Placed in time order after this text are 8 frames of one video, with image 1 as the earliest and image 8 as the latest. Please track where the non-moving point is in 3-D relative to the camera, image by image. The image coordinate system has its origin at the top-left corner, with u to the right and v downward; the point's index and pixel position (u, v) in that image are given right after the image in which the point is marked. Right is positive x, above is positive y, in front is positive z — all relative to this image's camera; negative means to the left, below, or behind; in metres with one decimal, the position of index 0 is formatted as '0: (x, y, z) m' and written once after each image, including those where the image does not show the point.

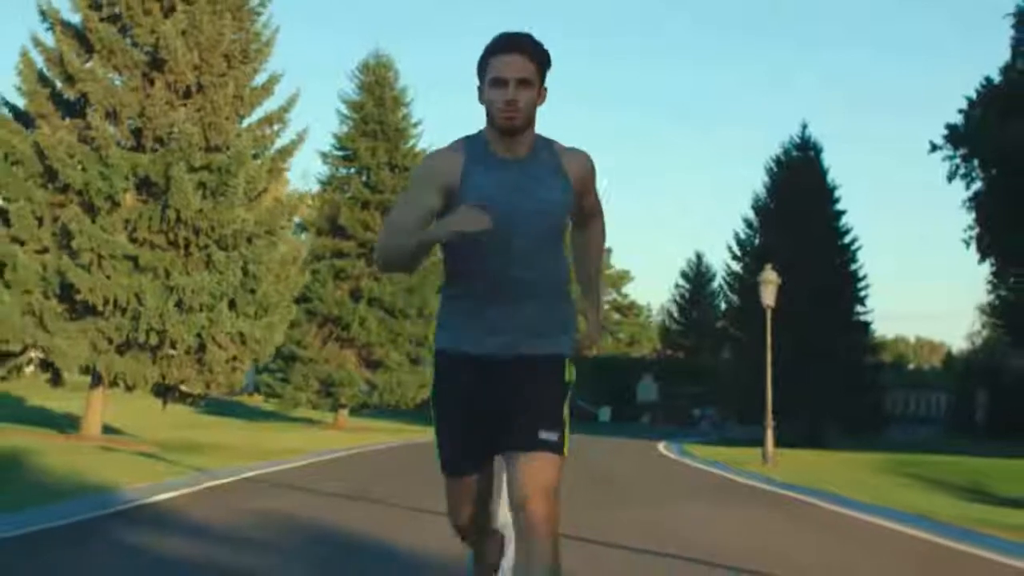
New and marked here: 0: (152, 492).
0: (-4.1, -2.3, +16.1) m
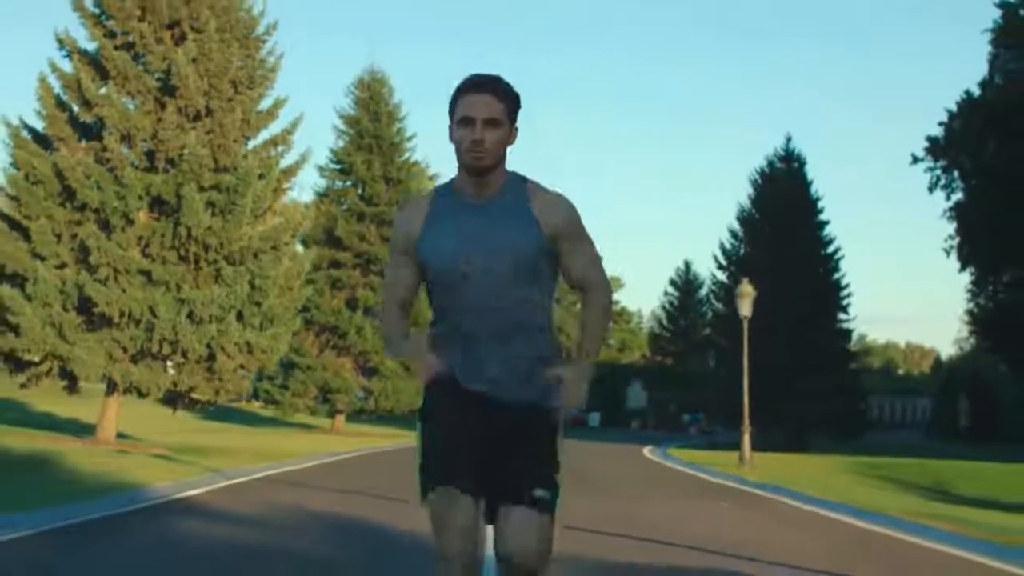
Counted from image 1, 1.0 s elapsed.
0: (-4.2, -2.5, +17.8) m
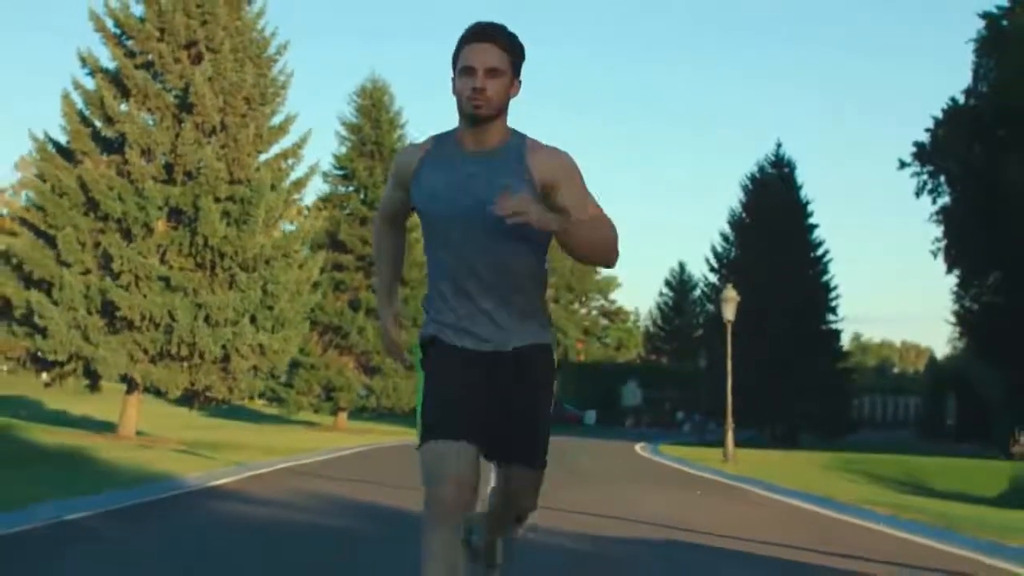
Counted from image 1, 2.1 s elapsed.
0: (-4.2, -2.7, +19.7) m
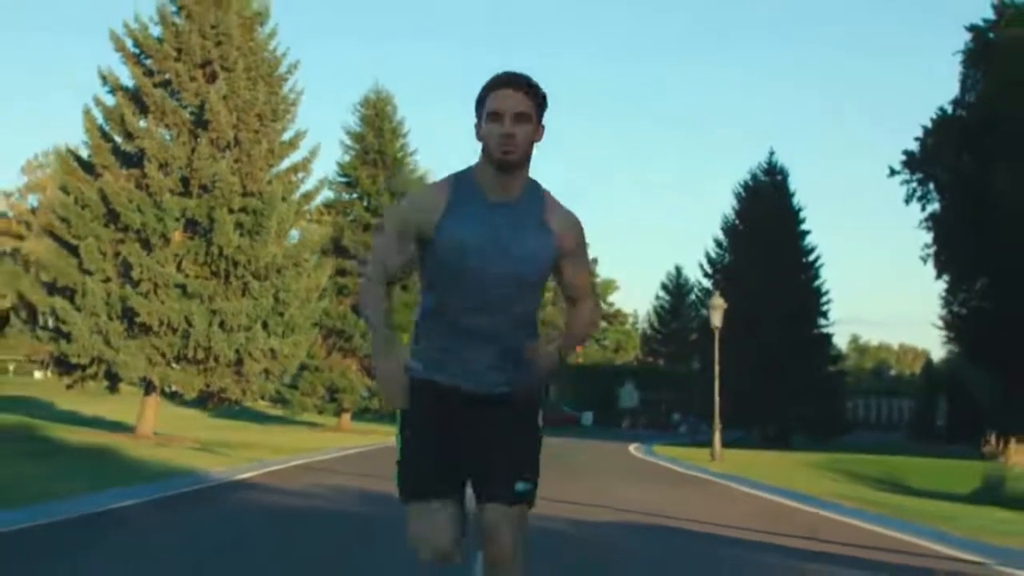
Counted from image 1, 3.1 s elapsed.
0: (-4.3, -2.8, +21.5) m
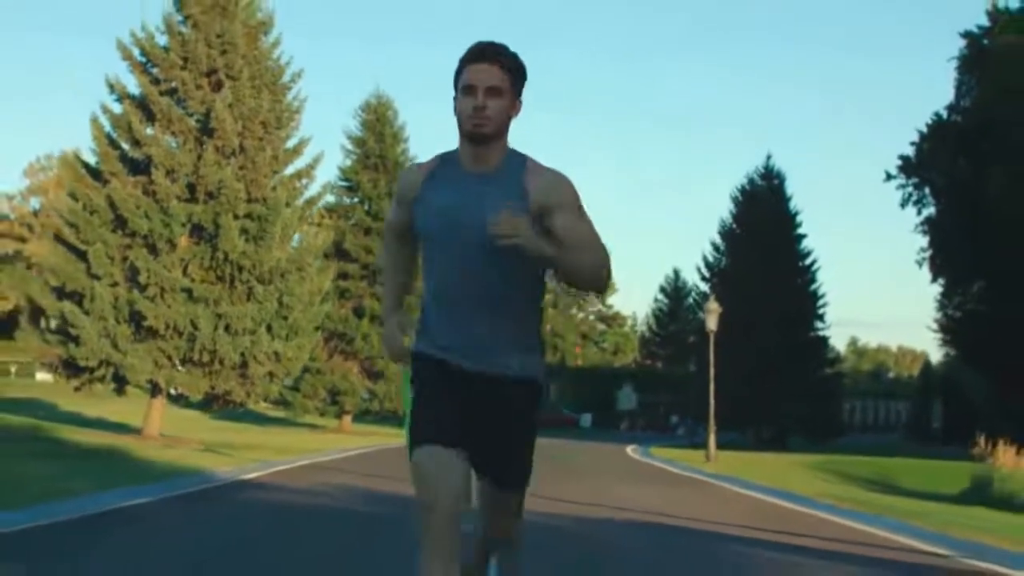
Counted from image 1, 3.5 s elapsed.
0: (-4.3, -2.9, +22.2) m
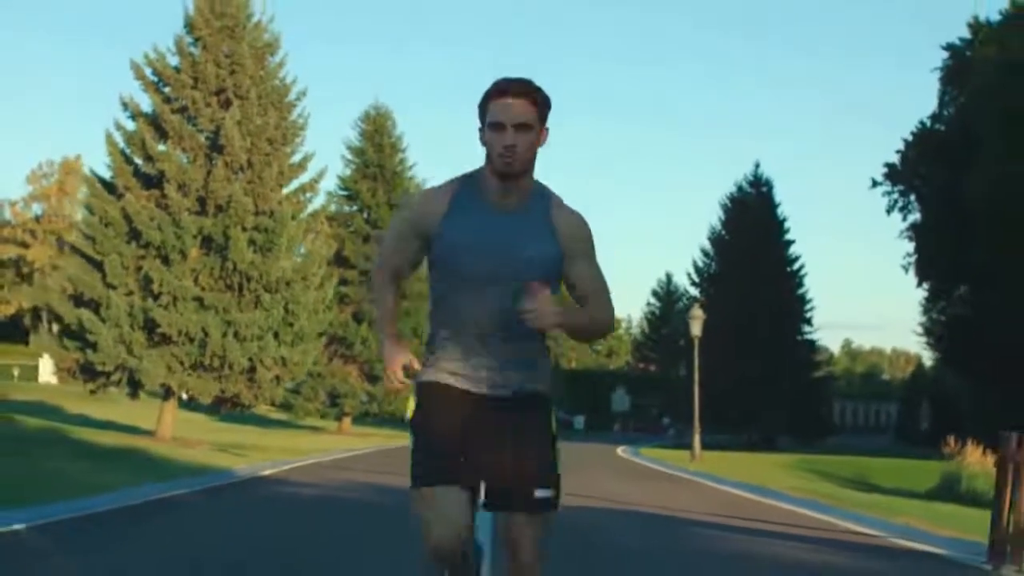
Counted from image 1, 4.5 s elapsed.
0: (-4.4, -3.1, +24.0) m
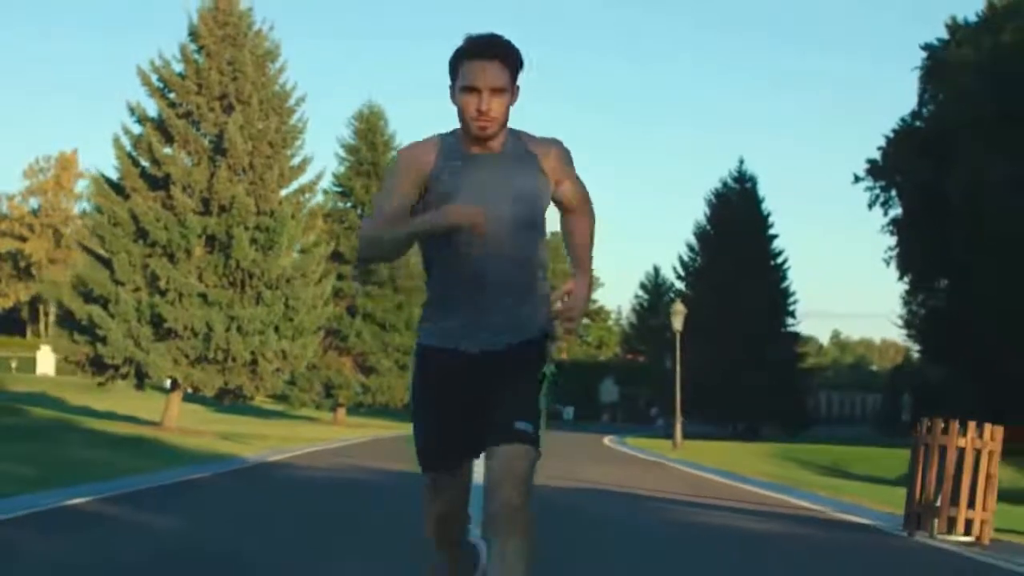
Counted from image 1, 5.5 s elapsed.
0: (-4.6, -3.1, +25.8) m
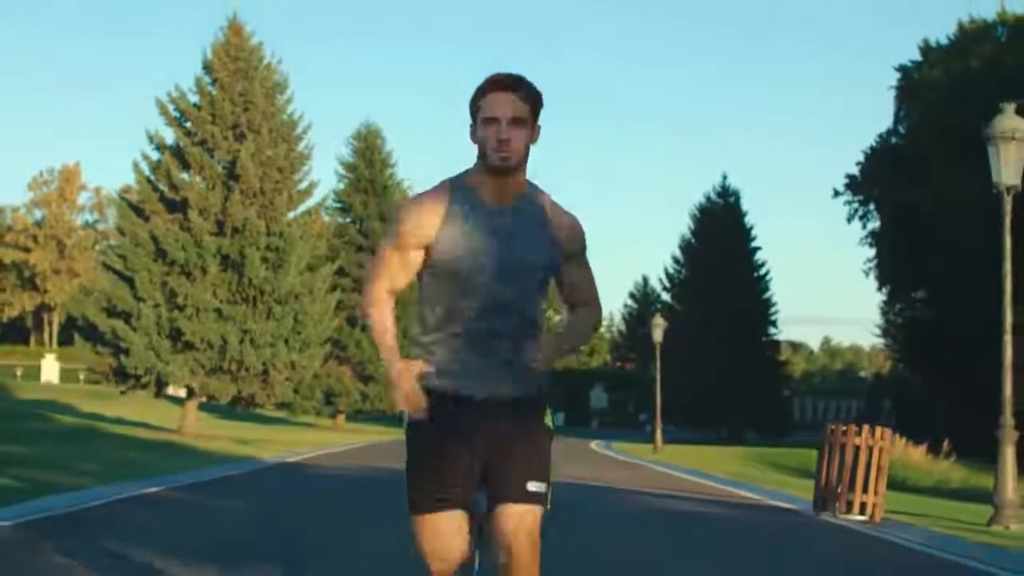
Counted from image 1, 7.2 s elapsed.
0: (-4.8, -3.5, +28.8) m
